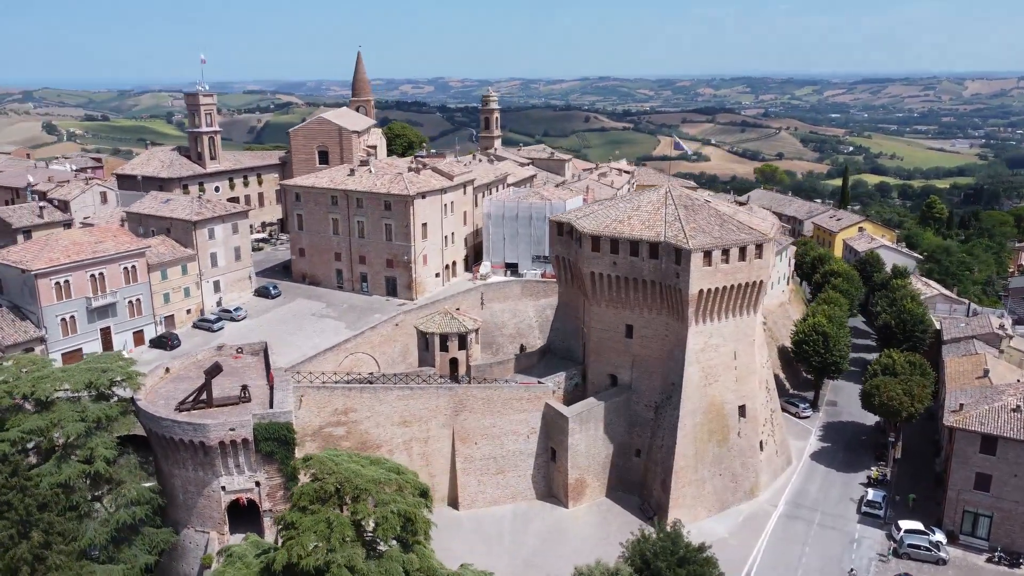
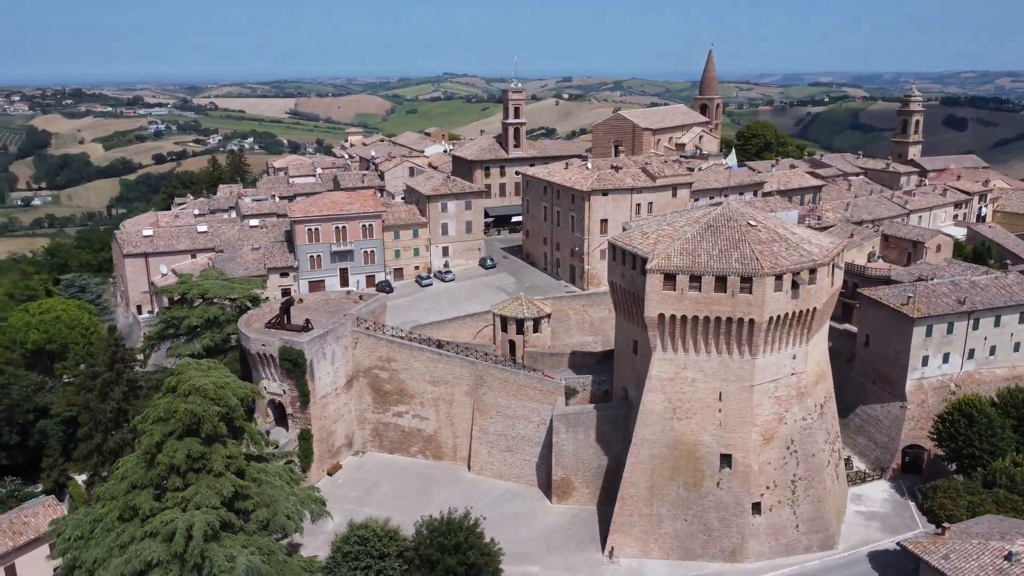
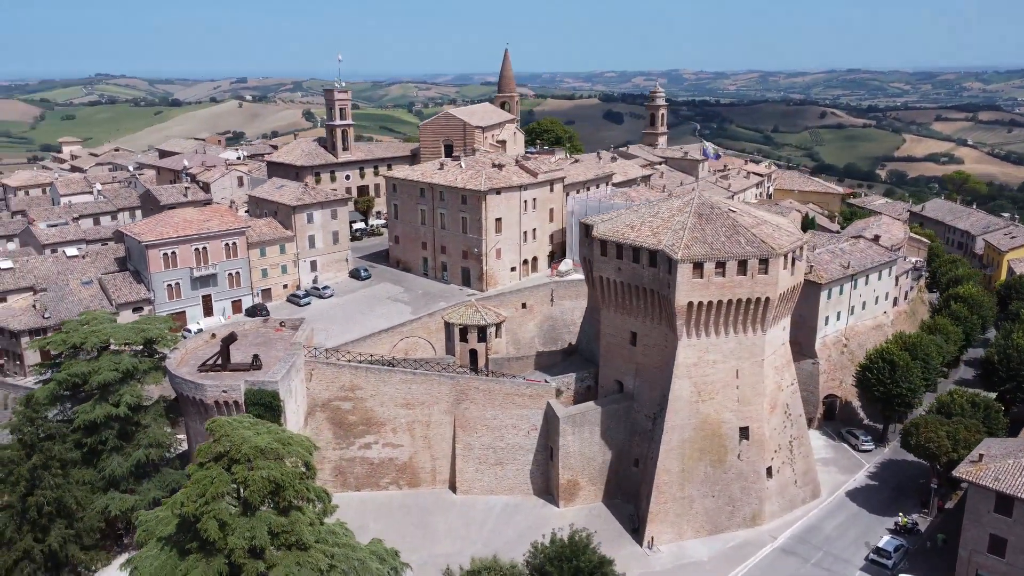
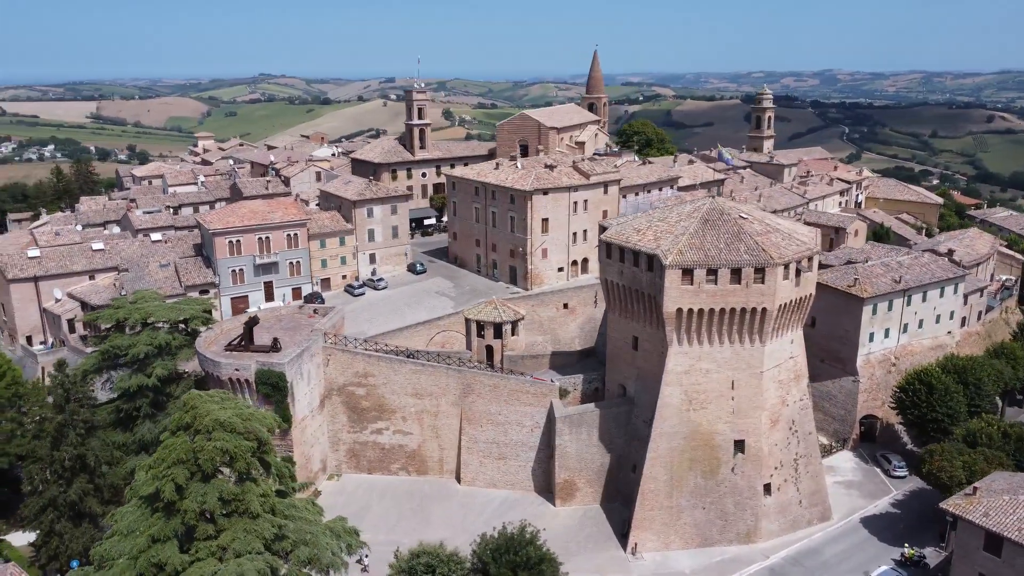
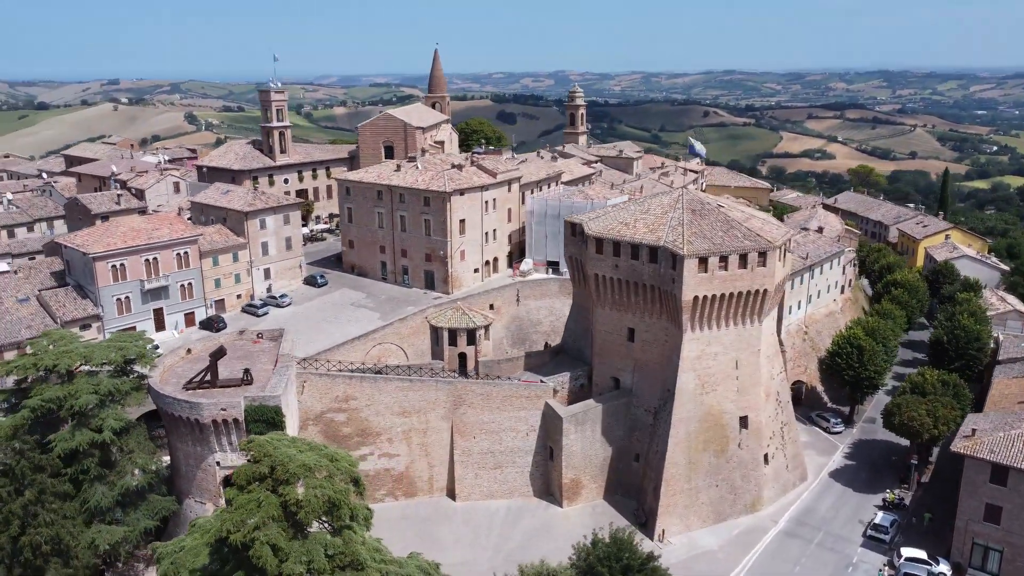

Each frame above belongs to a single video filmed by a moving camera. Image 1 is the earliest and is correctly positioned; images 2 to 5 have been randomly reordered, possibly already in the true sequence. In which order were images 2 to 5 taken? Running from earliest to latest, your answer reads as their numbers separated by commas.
5, 3, 4, 2
